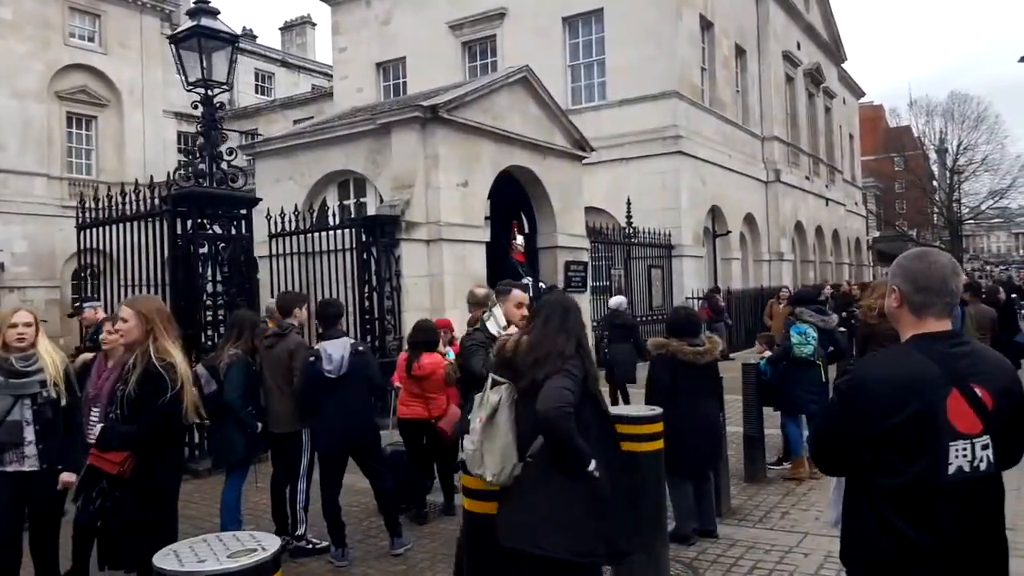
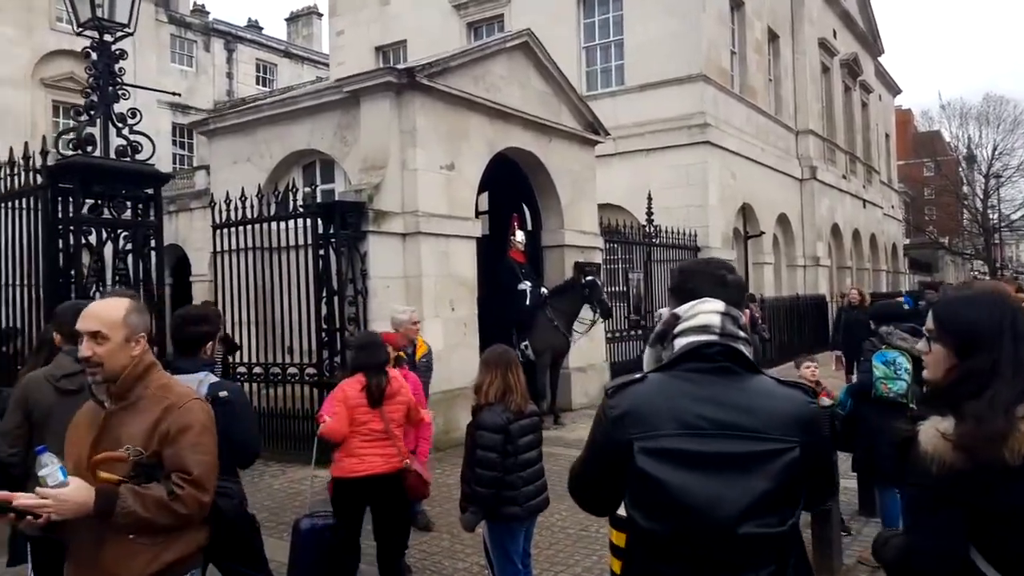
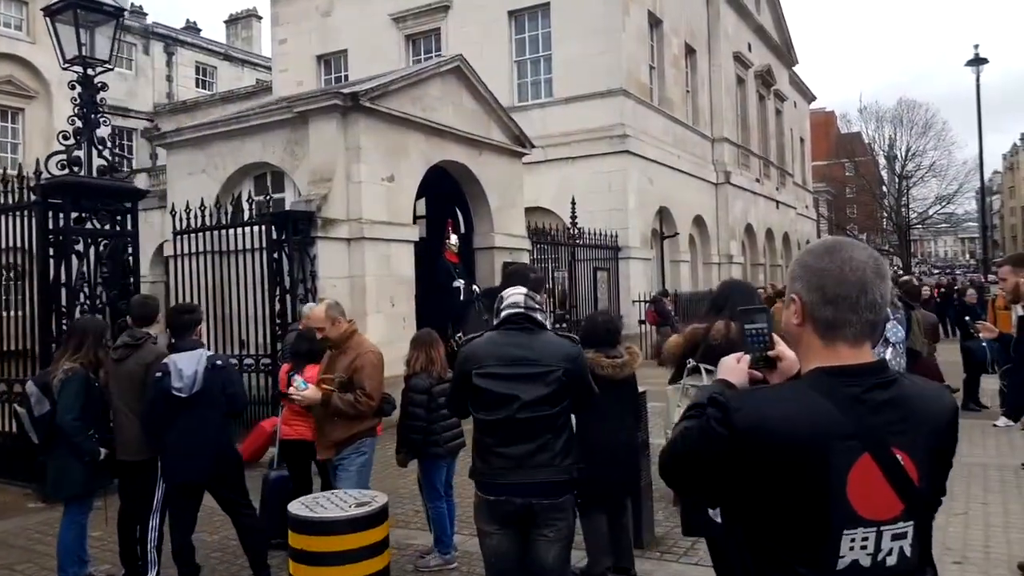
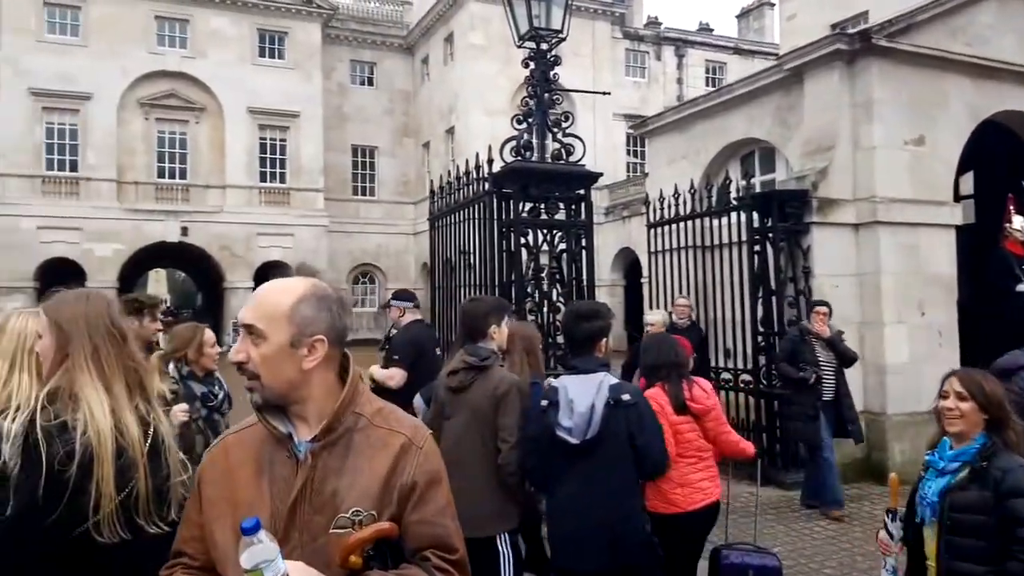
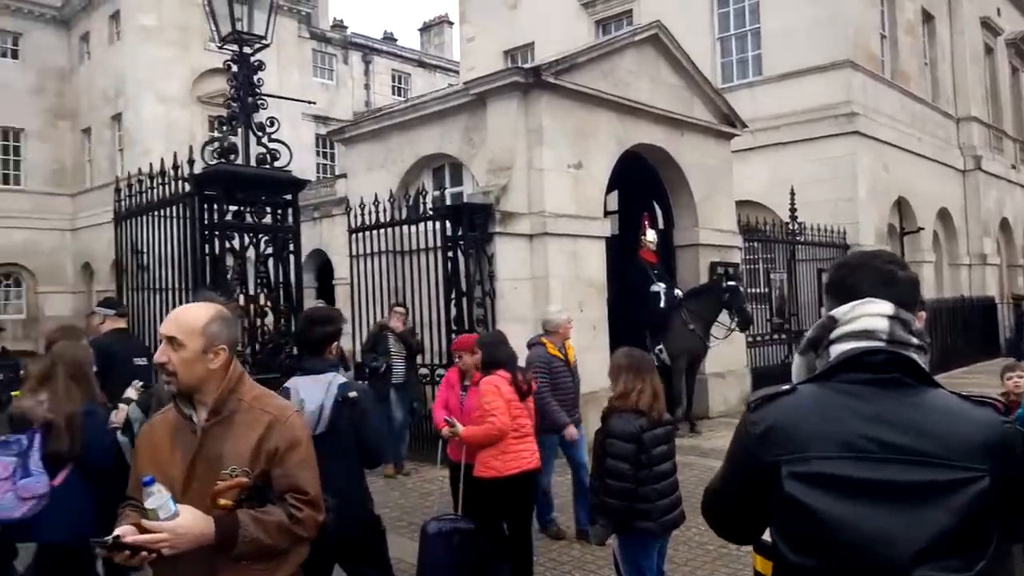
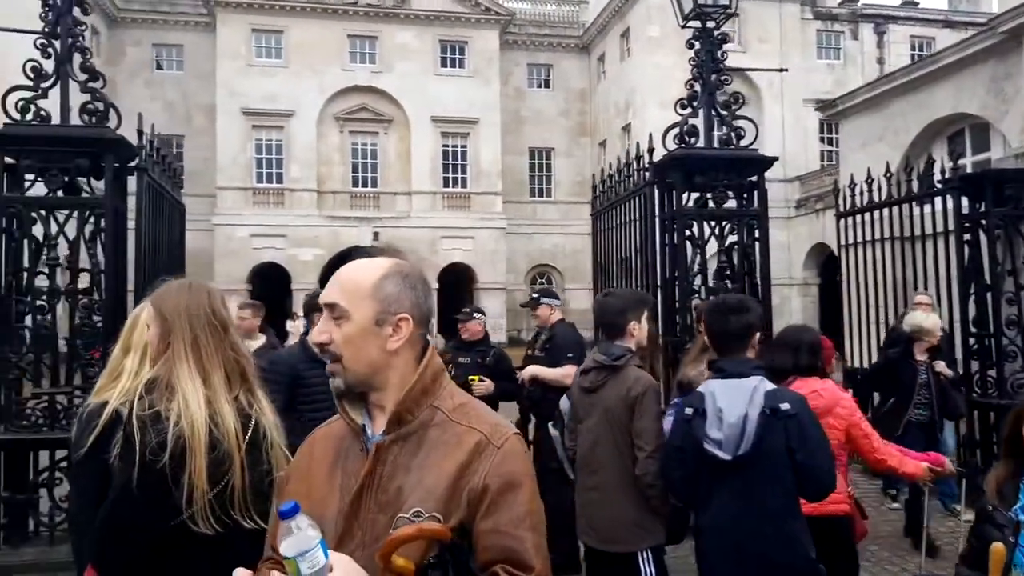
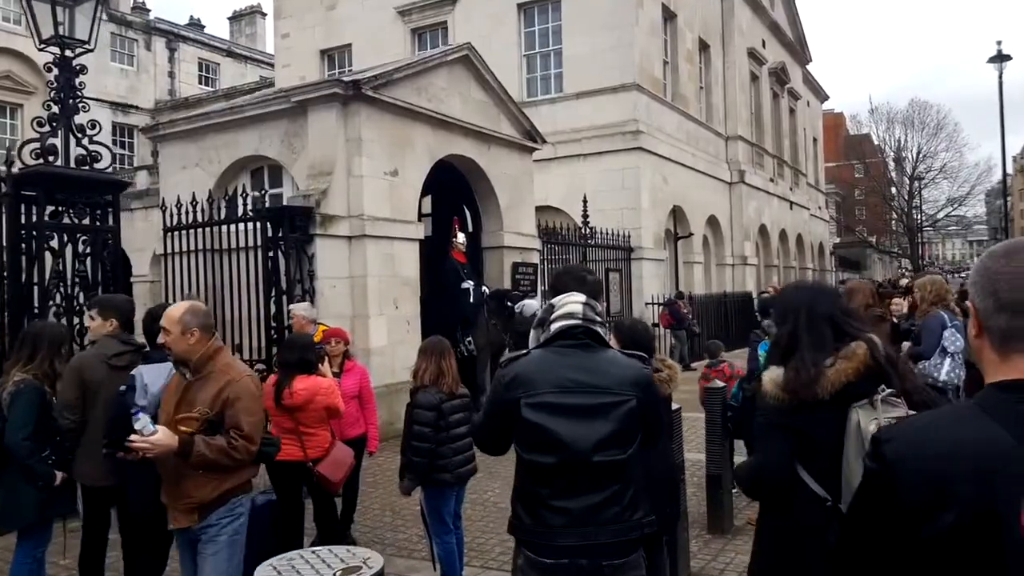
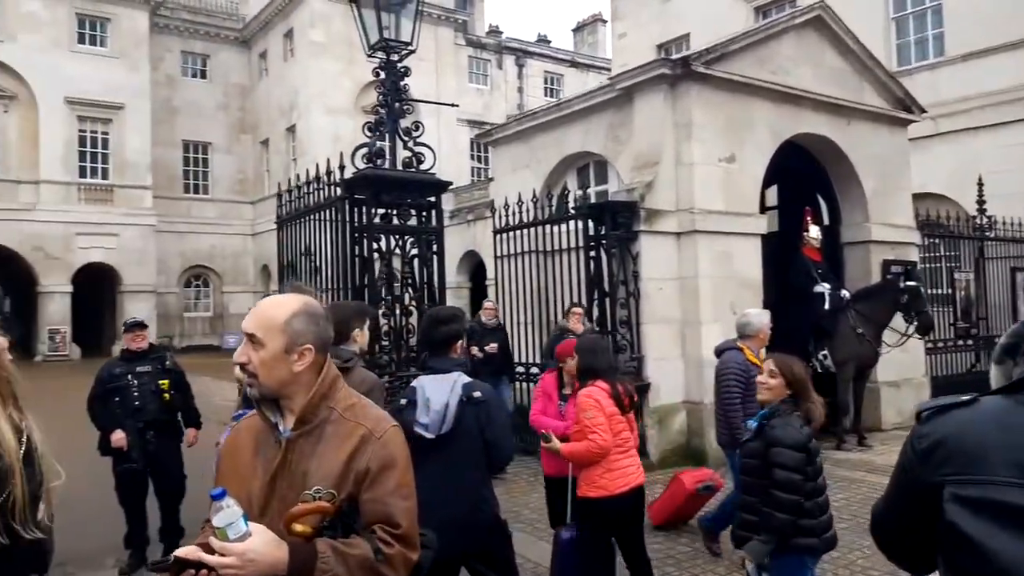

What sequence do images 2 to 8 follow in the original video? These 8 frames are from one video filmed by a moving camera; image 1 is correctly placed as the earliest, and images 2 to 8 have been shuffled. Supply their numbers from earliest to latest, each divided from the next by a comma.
3, 7, 2, 5, 8, 4, 6
